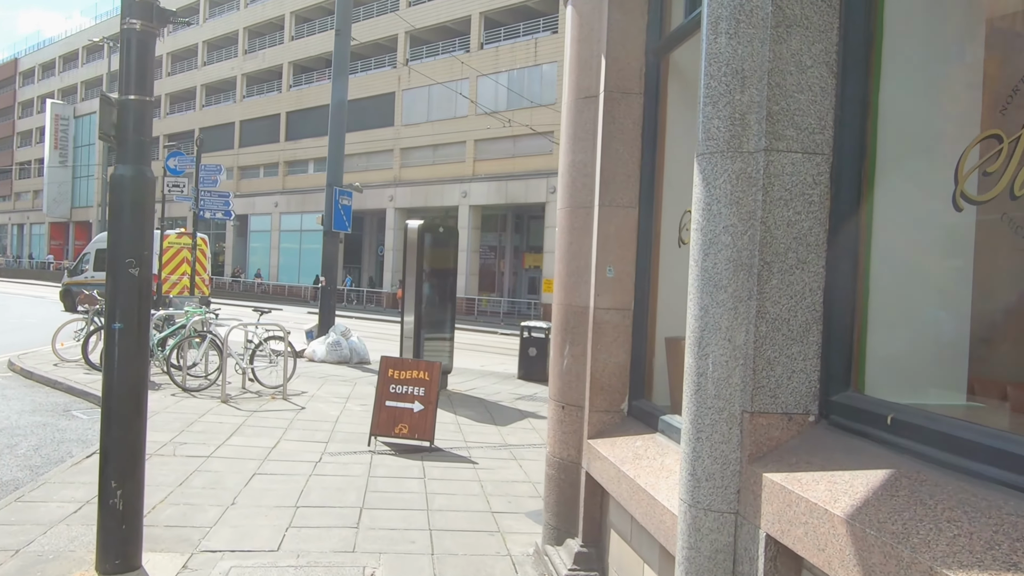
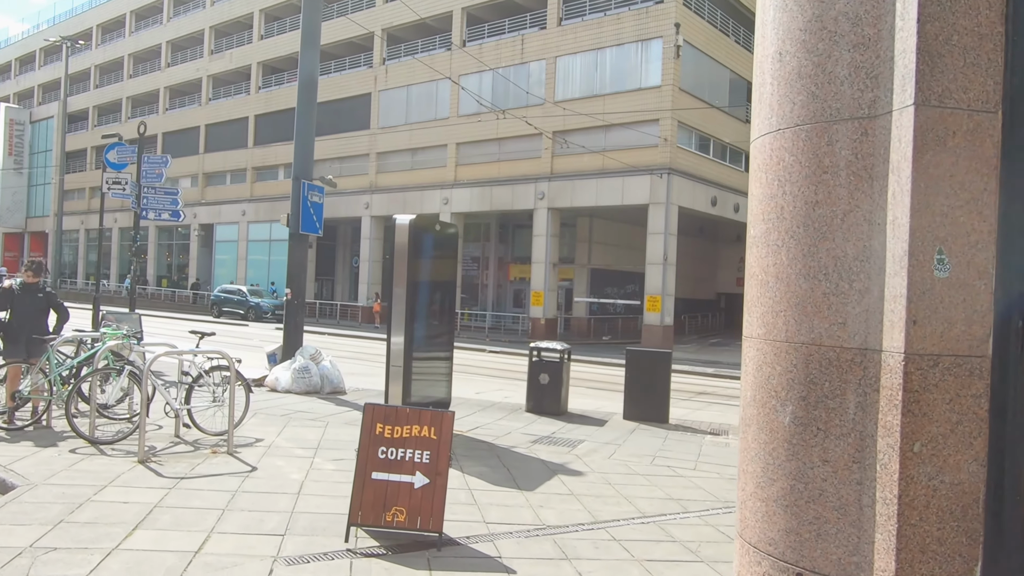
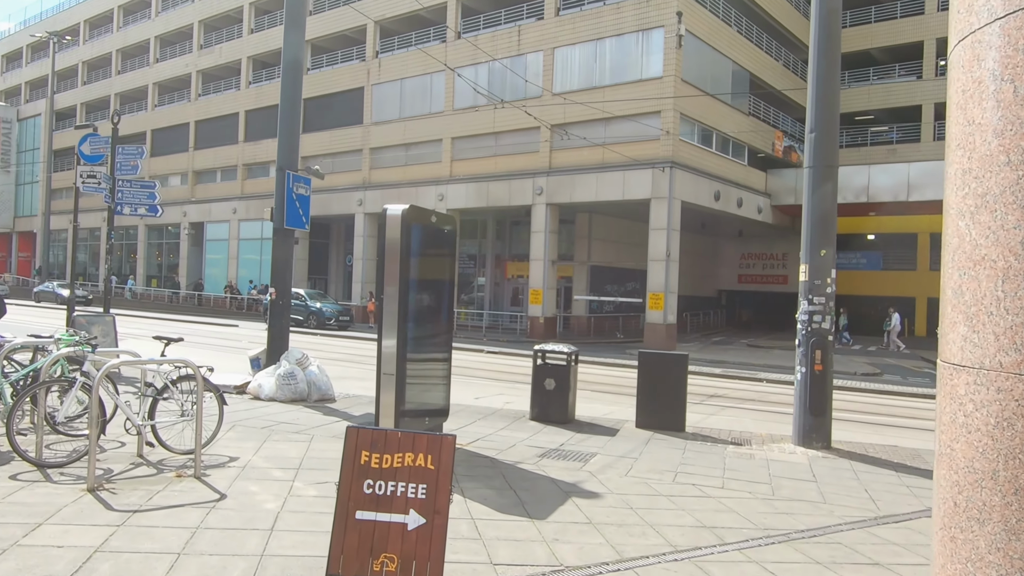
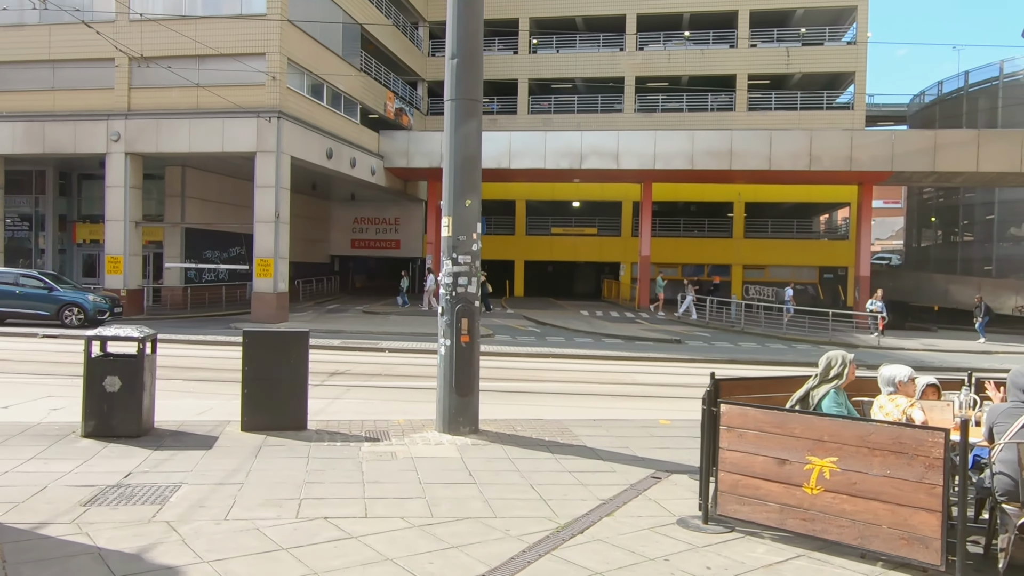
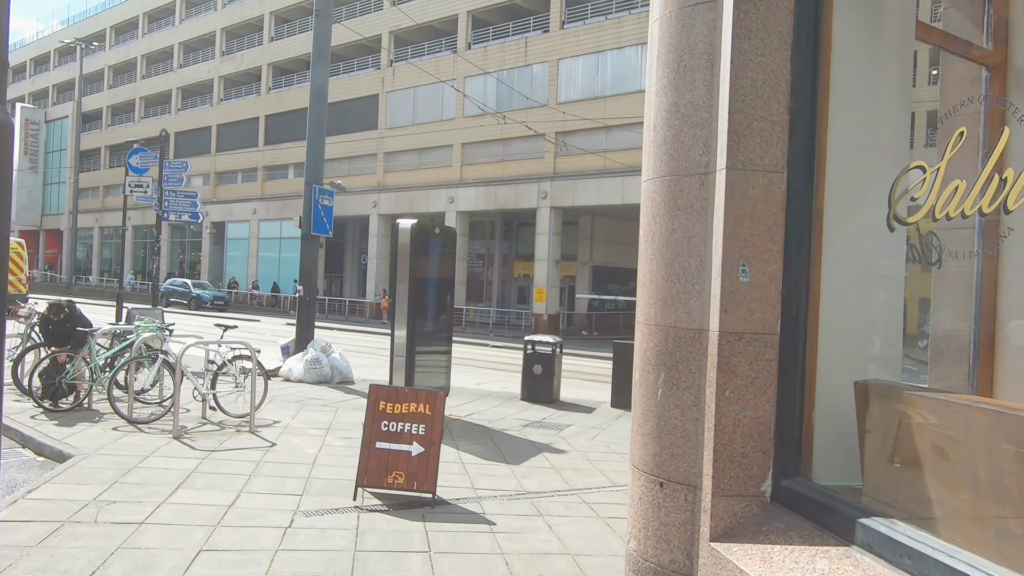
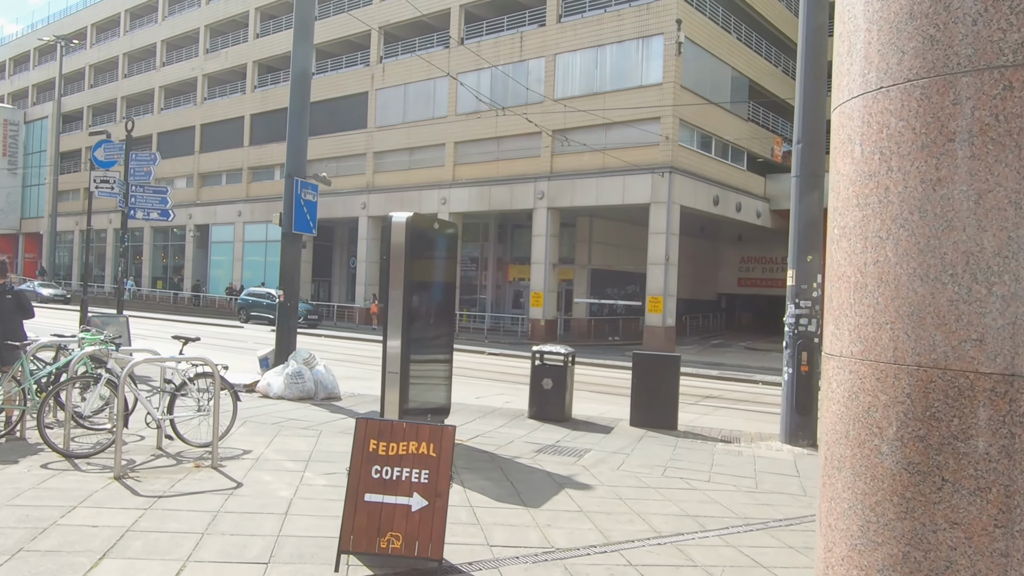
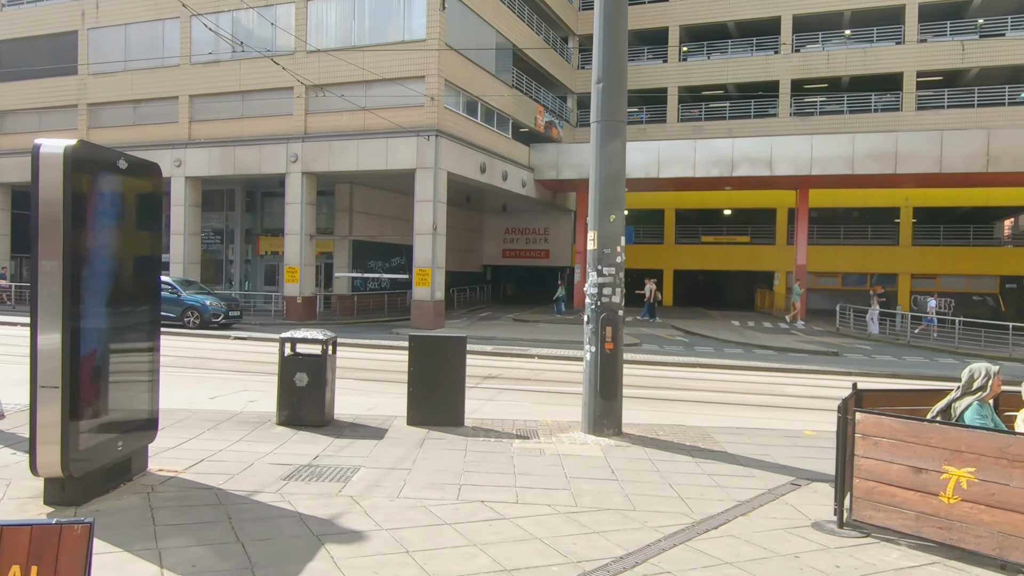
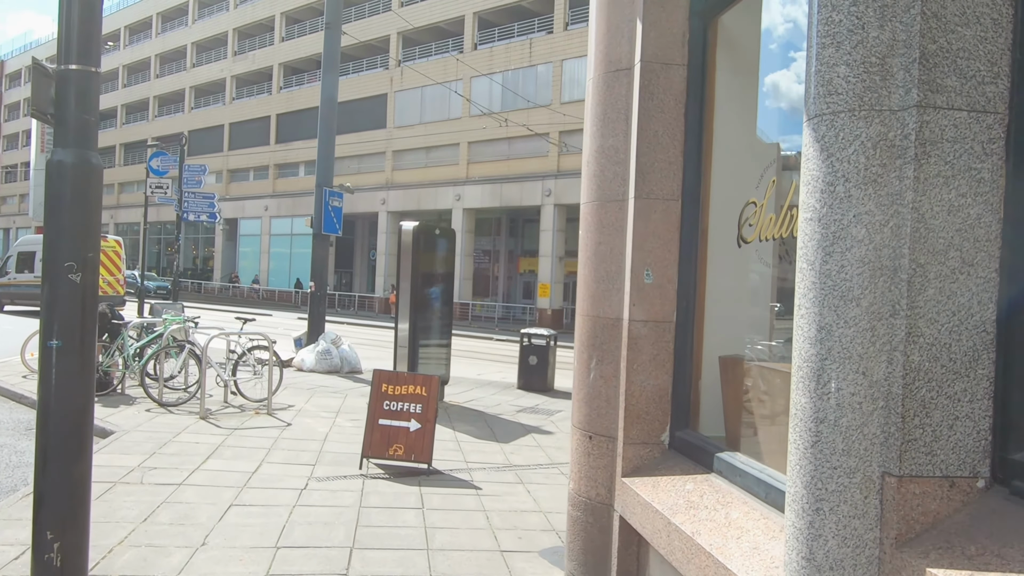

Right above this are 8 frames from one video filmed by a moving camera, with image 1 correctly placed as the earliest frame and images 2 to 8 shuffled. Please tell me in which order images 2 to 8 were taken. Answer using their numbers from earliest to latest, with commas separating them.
8, 5, 2, 6, 3, 7, 4
